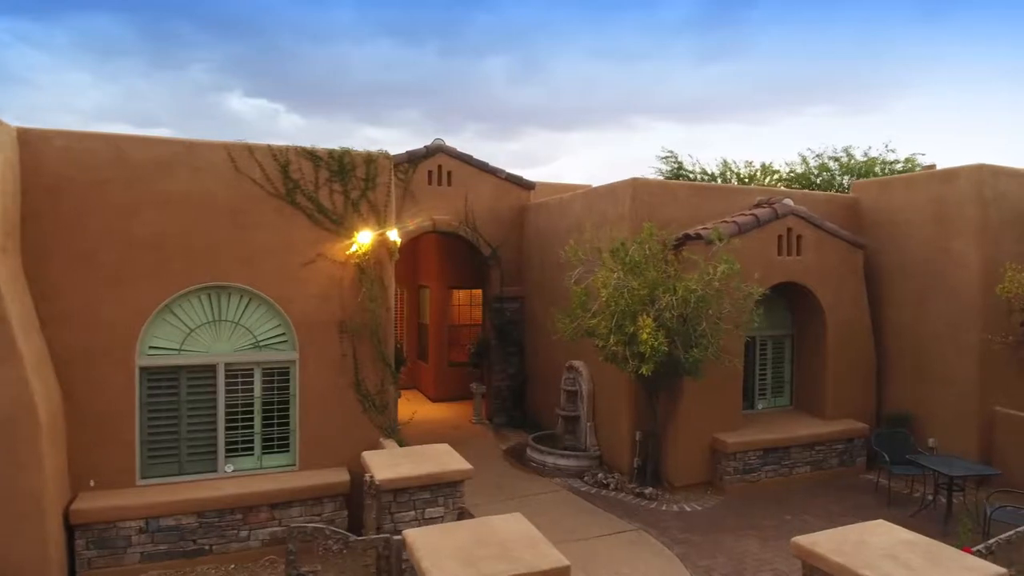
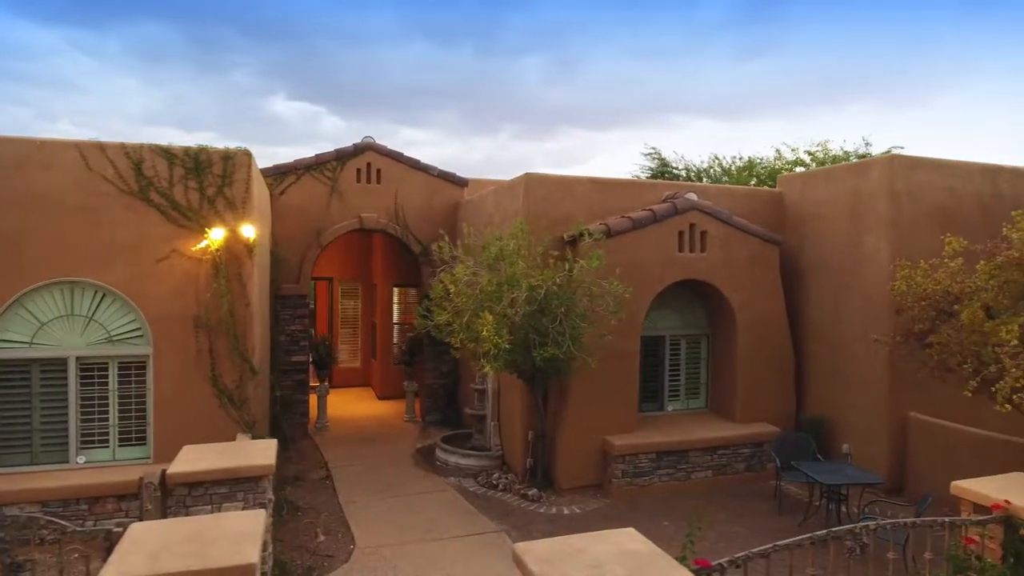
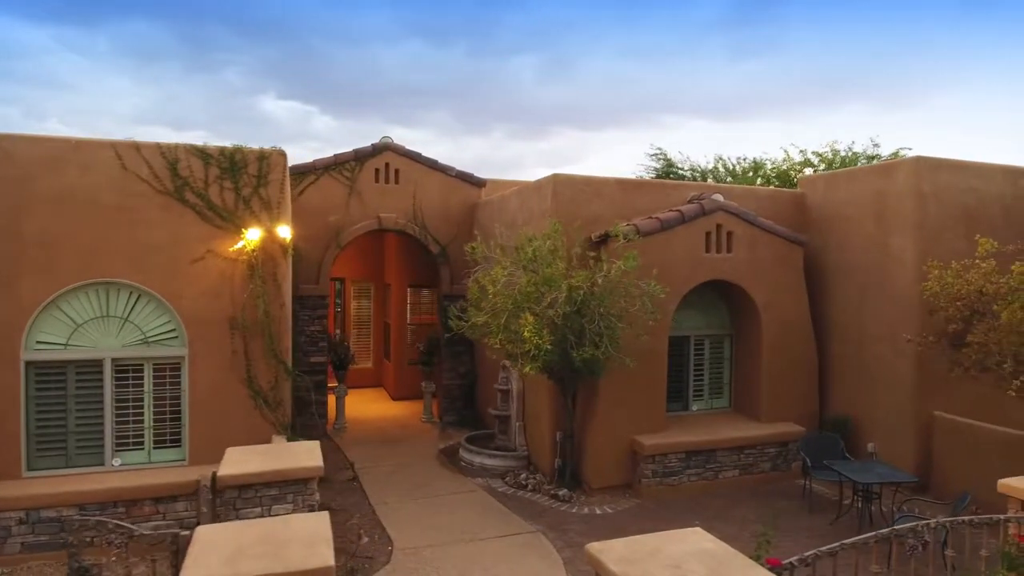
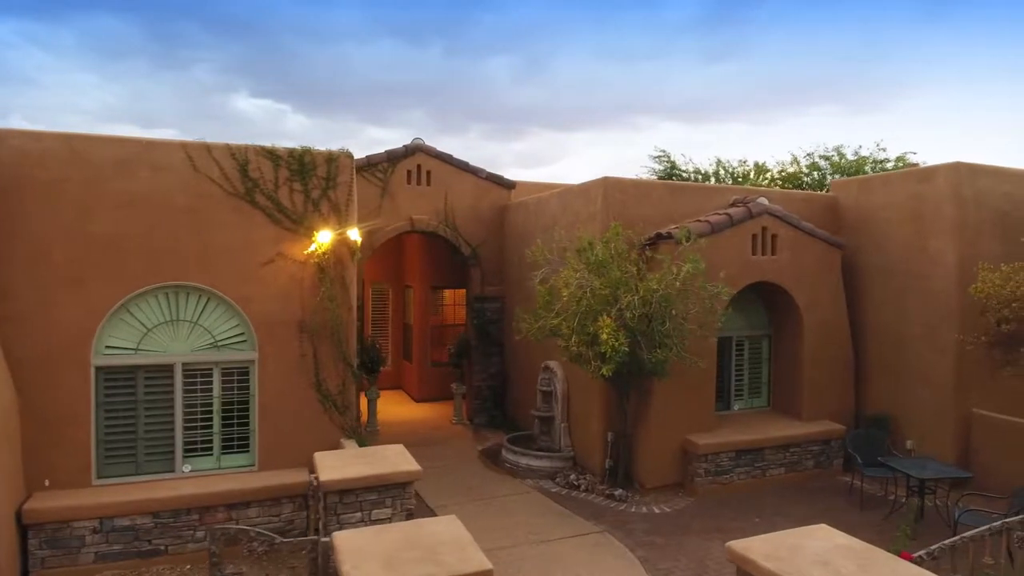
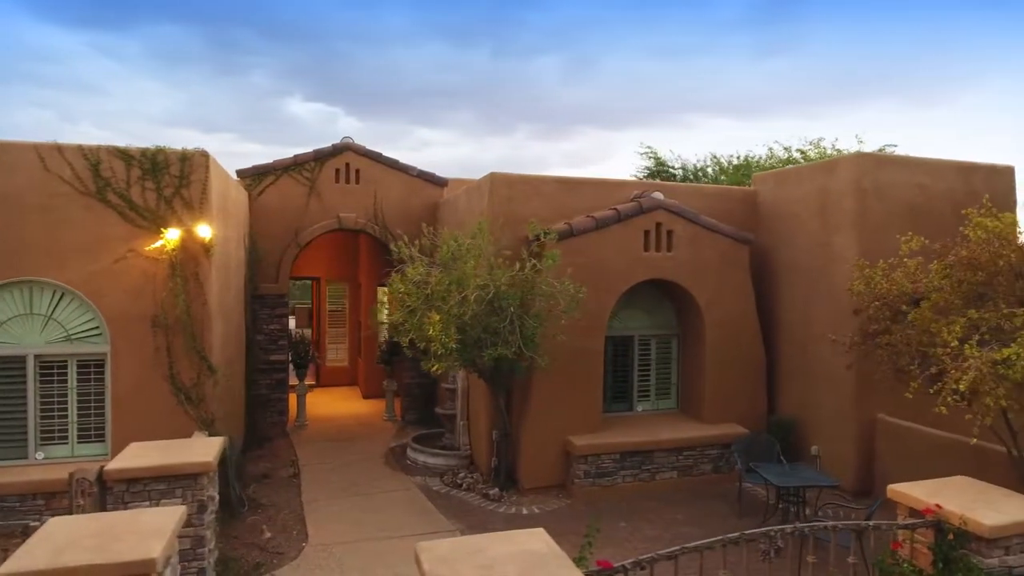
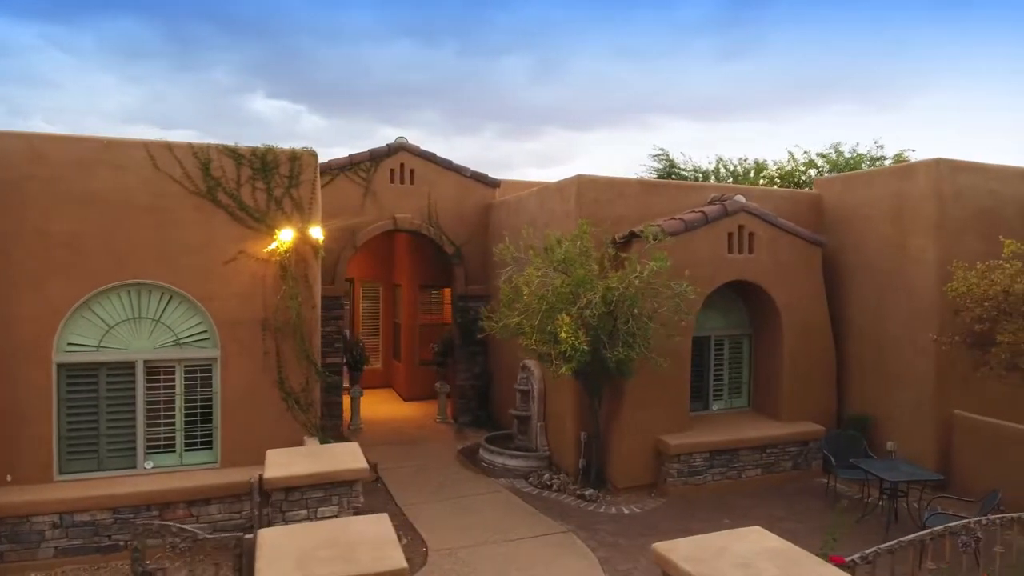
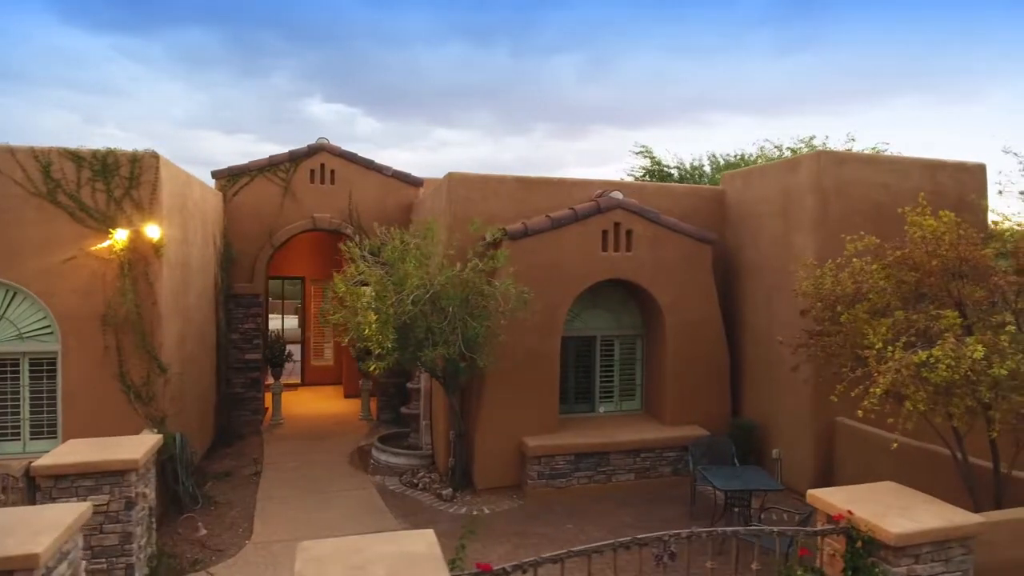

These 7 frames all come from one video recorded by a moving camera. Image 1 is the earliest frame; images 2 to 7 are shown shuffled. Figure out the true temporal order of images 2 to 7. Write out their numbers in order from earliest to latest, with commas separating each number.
4, 6, 3, 2, 5, 7
